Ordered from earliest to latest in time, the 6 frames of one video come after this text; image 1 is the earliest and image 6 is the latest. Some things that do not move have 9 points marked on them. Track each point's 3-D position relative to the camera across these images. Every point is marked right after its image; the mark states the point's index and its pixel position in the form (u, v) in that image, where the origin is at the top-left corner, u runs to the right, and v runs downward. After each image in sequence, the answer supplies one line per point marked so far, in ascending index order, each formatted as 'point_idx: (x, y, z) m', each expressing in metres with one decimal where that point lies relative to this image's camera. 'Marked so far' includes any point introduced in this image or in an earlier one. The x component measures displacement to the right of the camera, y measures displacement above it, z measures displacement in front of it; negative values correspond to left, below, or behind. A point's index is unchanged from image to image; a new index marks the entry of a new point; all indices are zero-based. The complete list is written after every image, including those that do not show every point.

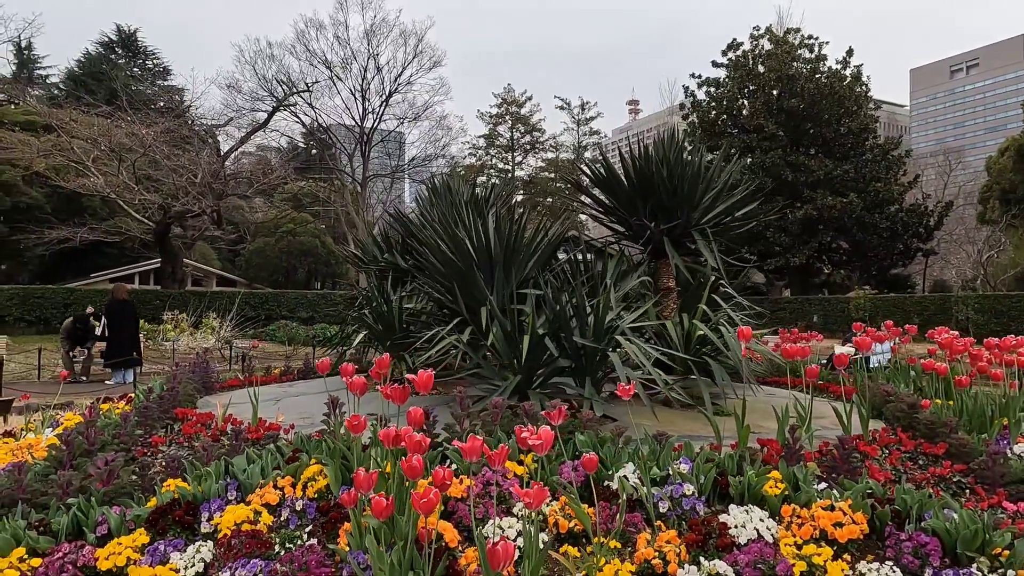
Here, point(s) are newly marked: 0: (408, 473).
0: (-0.3, -0.6, +2.1) m
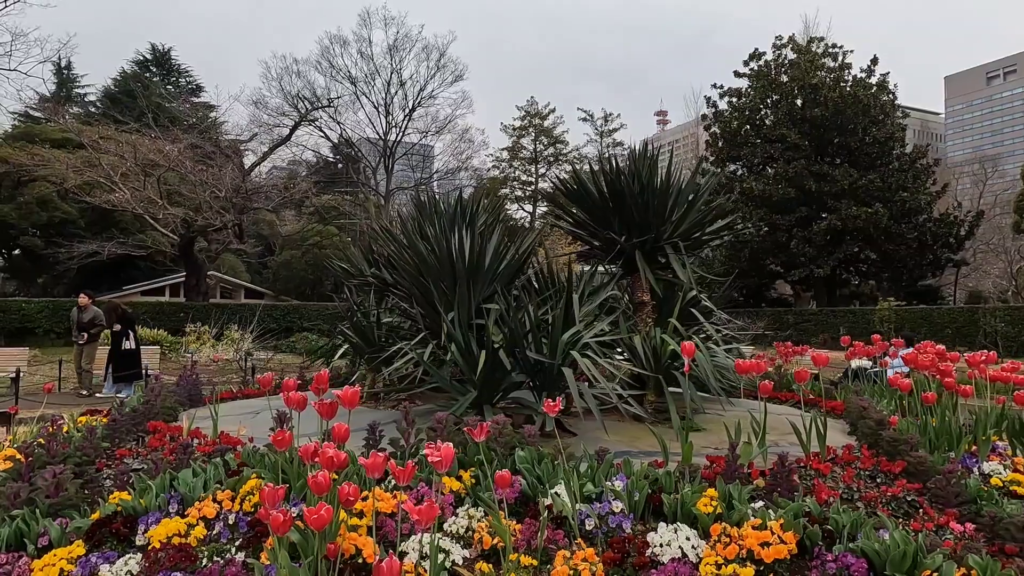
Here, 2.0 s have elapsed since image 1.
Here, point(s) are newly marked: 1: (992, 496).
0: (-0.7, -0.7, +2.1) m
1: (+2.4, -1.1, +3.2) m
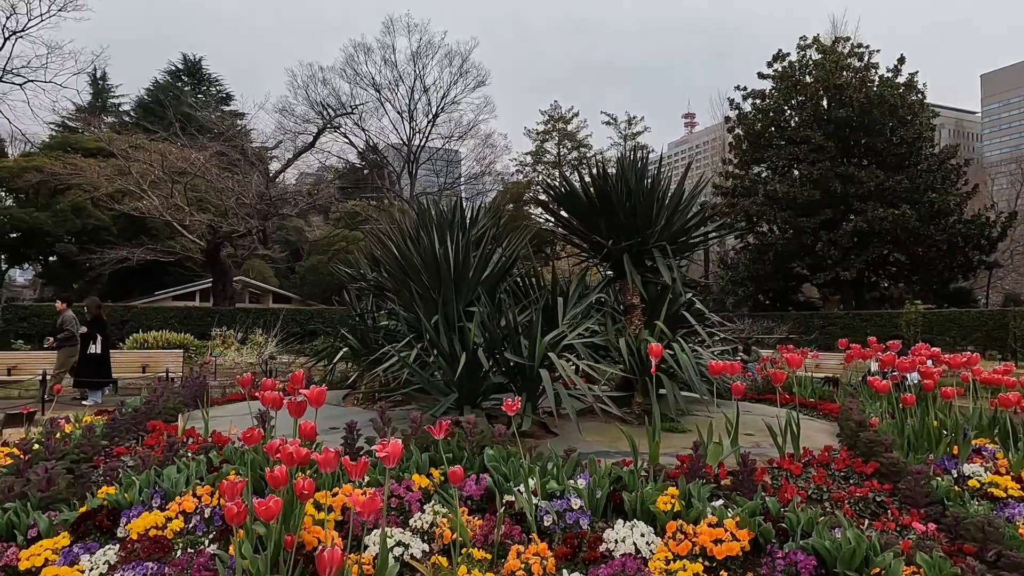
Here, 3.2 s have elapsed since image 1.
0: (-0.9, -0.7, +2.2) m
1: (+2.3, -1.1, +3.1) m
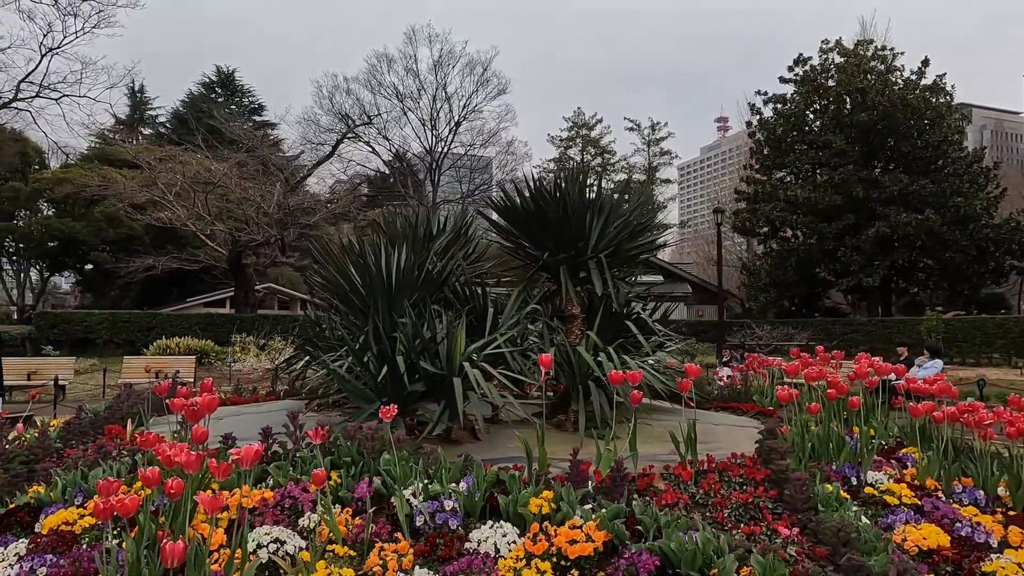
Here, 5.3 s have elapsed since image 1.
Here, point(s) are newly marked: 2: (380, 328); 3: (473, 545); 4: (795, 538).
0: (-1.5, -0.8, +2.4) m
1: (+1.7, -1.1, +3.2) m
2: (-0.9, -0.3, +4.5) m
3: (-0.2, -1.1, +2.7) m
4: (+1.3, -1.2, +2.9) m
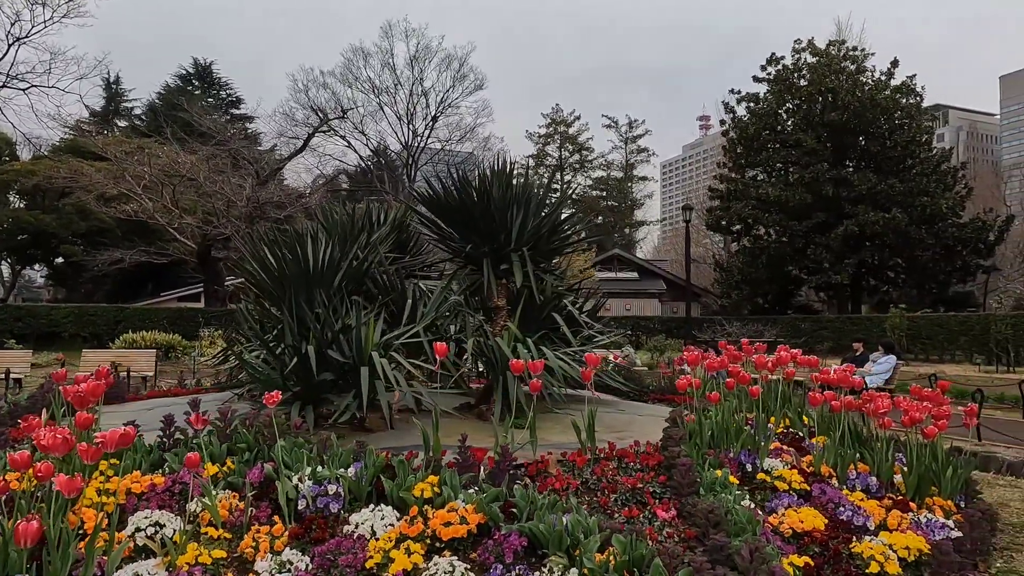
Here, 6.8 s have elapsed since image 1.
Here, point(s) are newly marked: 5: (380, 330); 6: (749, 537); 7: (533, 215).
0: (-2.0, -0.7, +2.5) m
1: (+1.1, -1.1, +3.3) m
2: (-1.5, -0.2, +4.5) m
3: (-0.7, -1.1, +2.8) m
4: (+0.8, -1.1, +3.0) m
5: (-0.9, -0.3, +4.3) m
6: (+1.1, -1.1, +2.8) m
7: (+0.2, +0.6, +5.1) m
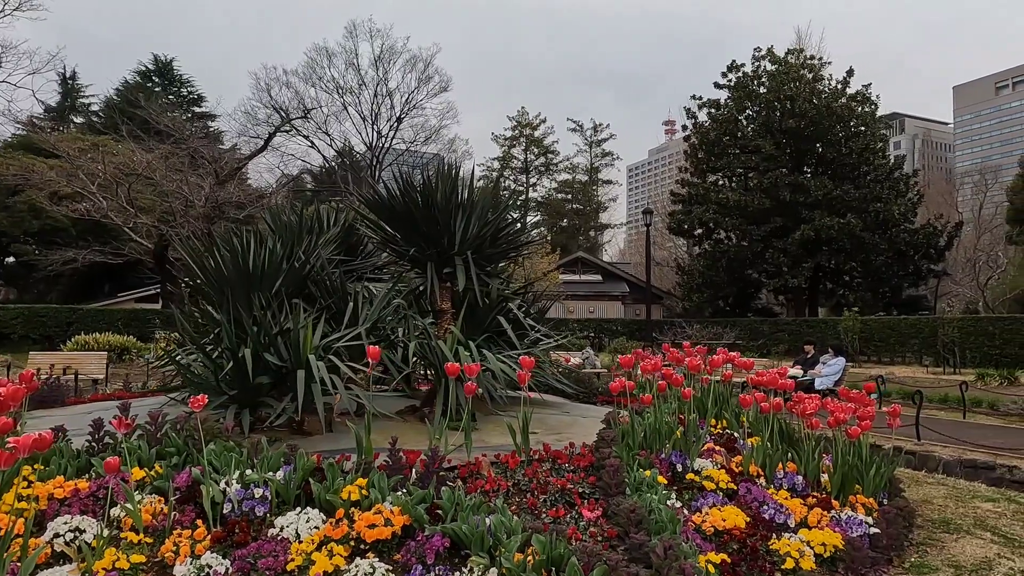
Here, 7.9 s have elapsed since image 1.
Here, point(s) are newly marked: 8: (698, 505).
0: (-2.3, -0.7, +2.4) m
1: (+0.8, -1.1, +3.4) m
2: (-2.0, -0.2, +4.5) m
3: (-1.1, -1.1, +2.8) m
4: (+0.4, -1.1, +3.1) m
5: (-1.3, -0.3, +4.3) m
6: (+0.7, -1.2, +2.9) m
7: (-0.2, +0.6, +5.2) m
8: (+1.1, -1.2, +3.5) m
